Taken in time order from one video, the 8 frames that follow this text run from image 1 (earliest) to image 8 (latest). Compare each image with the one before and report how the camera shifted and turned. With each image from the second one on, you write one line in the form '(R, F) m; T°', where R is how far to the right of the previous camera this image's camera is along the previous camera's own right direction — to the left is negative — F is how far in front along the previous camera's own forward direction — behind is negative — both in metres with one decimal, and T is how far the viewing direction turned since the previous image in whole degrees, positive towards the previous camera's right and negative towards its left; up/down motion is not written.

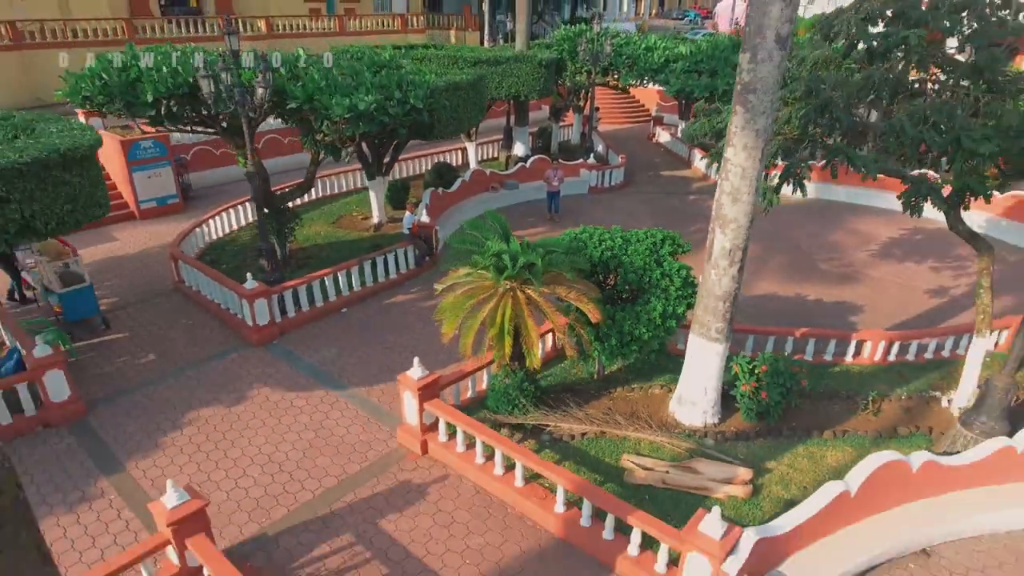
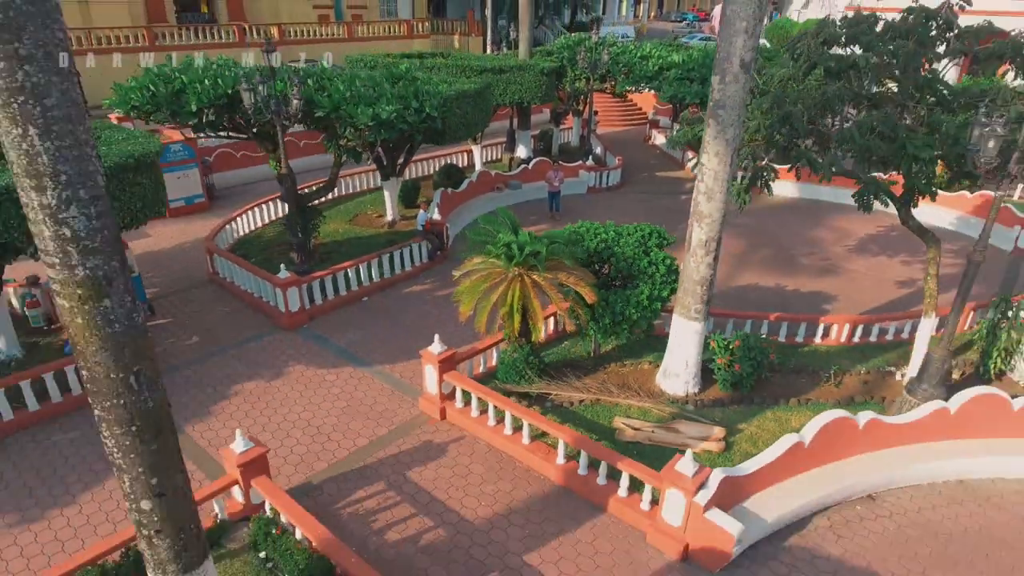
(-0.1, -1.0) m; 0°
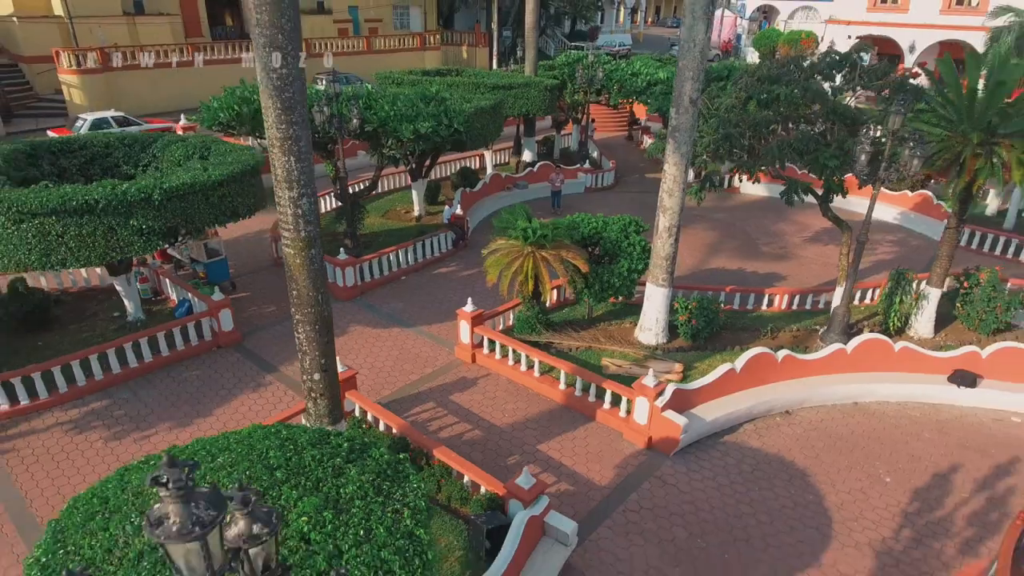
(-0.2, -2.5) m; 0°
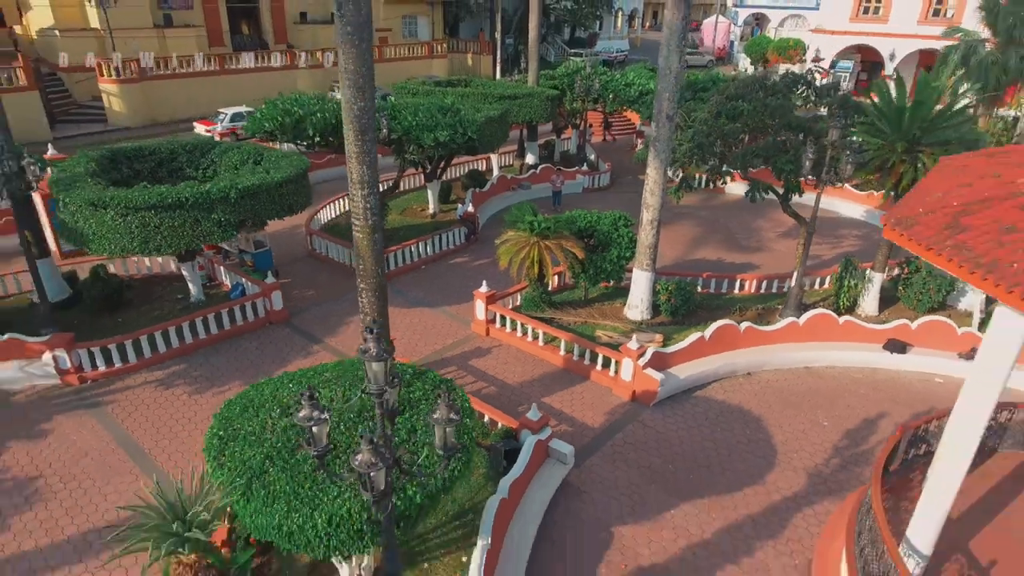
(-0.1, -1.9) m; 0°
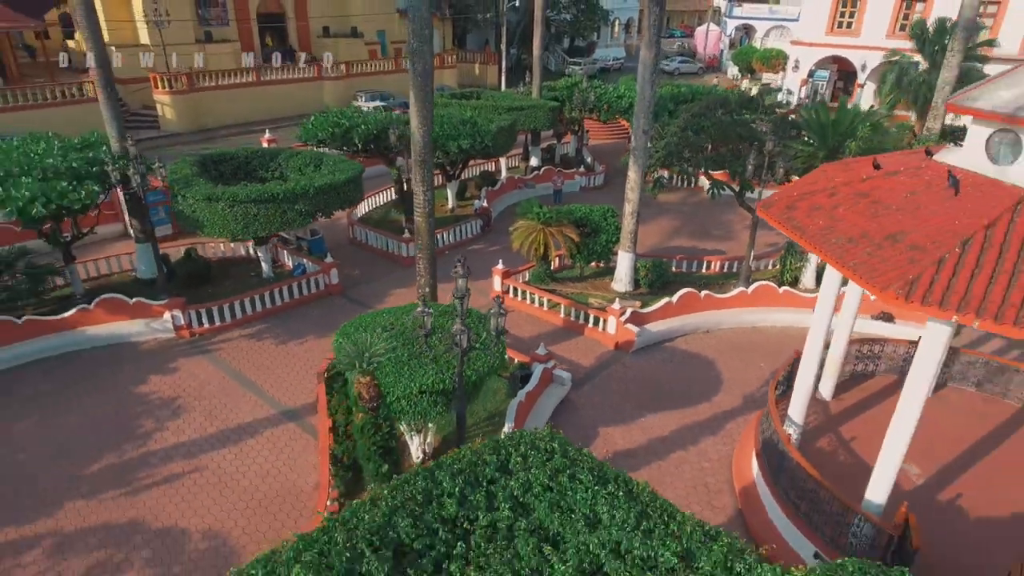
(-0.2, -3.1) m; 0°
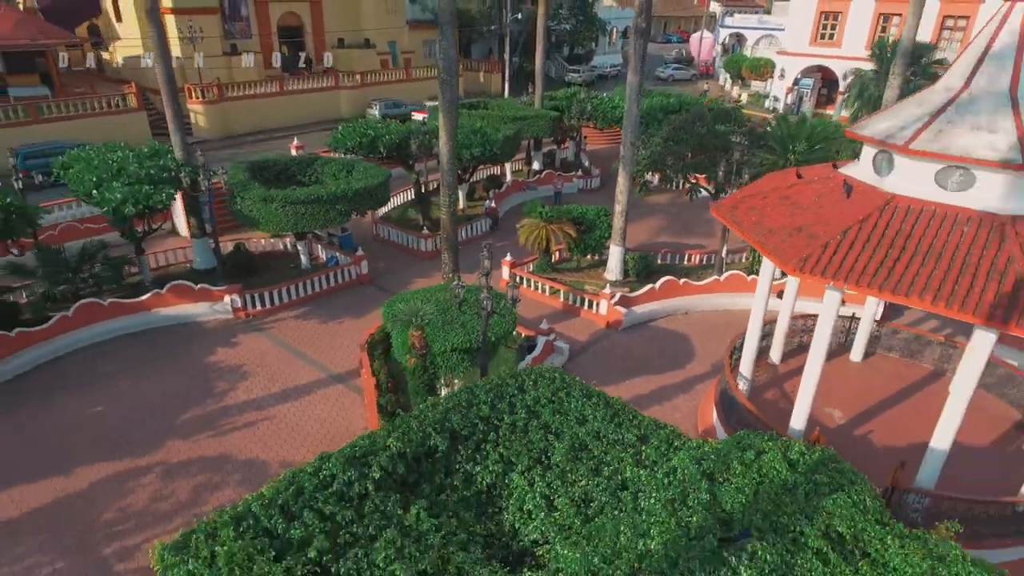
(-0.2, -2.4) m; 0°
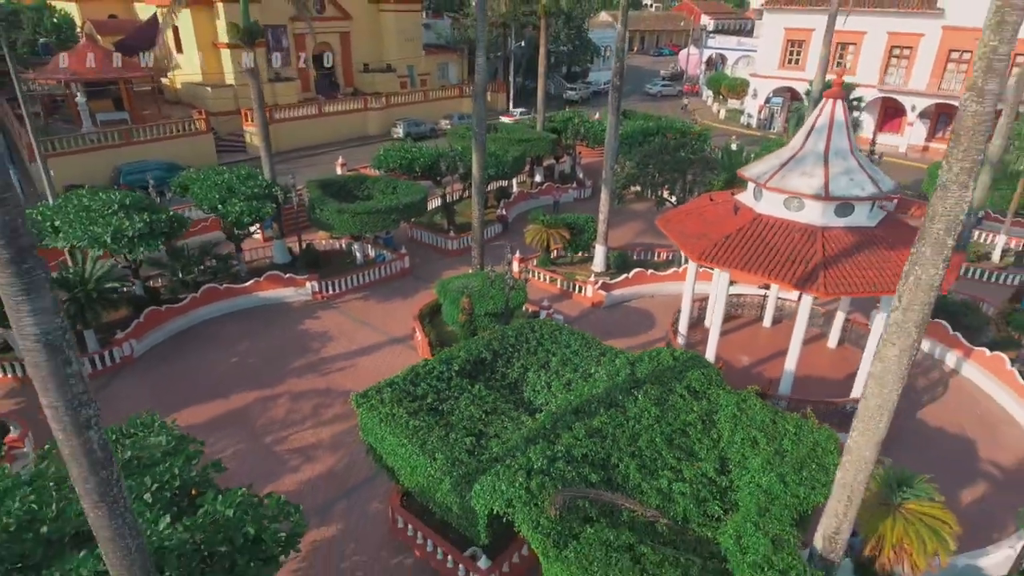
(-0.3, -5.4) m; 0°
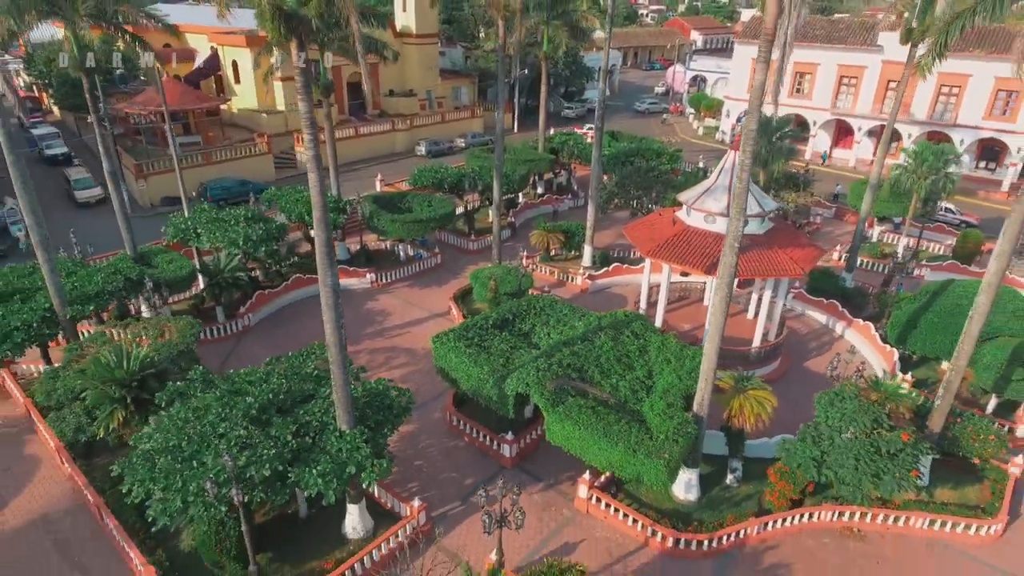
(-0.3, -7.1) m; 0°
